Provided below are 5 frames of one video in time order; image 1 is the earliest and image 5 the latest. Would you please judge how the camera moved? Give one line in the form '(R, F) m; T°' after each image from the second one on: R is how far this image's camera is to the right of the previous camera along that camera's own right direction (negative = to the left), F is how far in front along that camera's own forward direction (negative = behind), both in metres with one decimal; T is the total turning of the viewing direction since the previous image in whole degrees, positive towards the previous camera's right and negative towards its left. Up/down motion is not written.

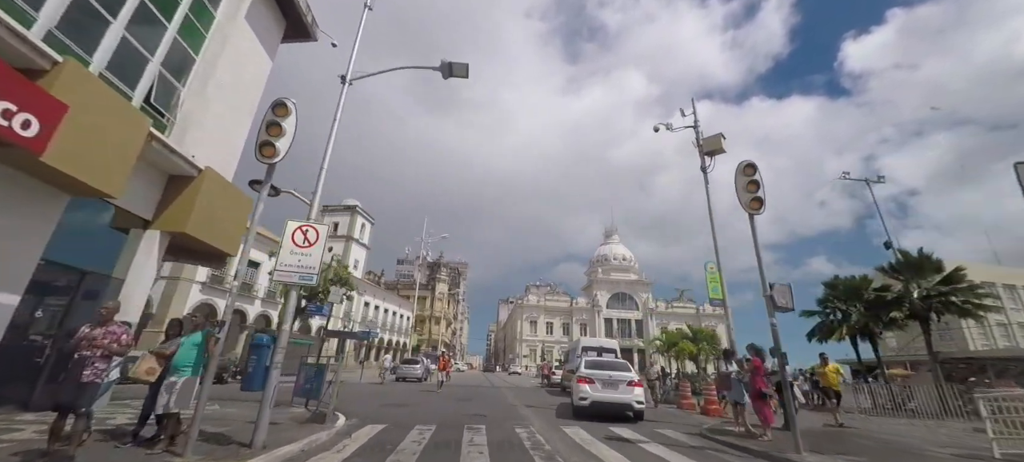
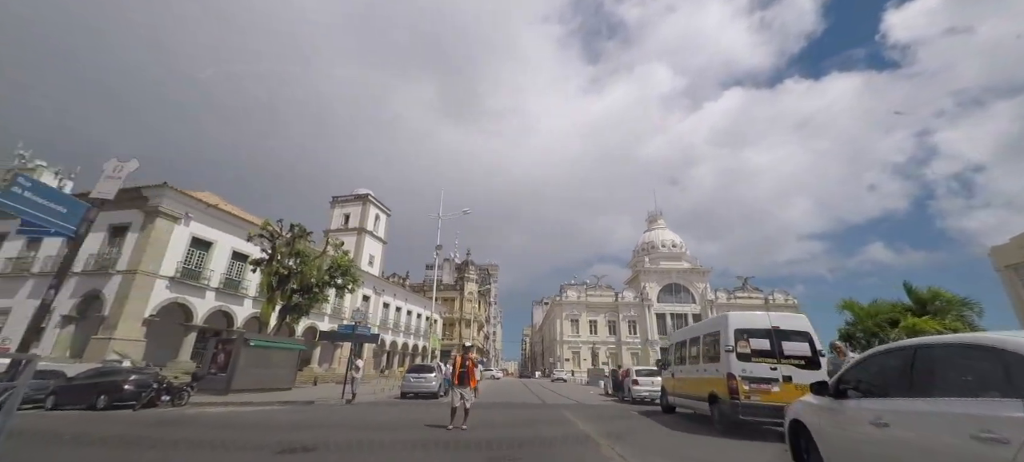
(-0.8, +7.4) m; -4°
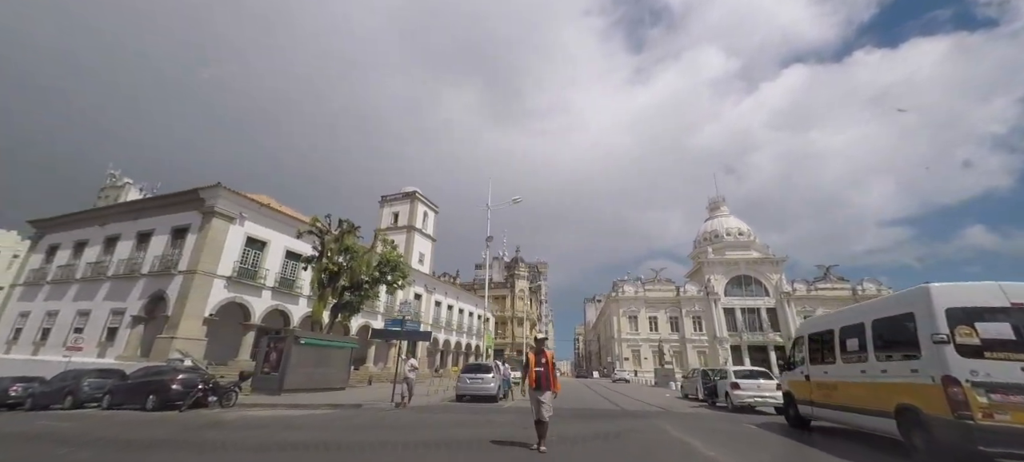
(-0.5, +2.0) m; -7°
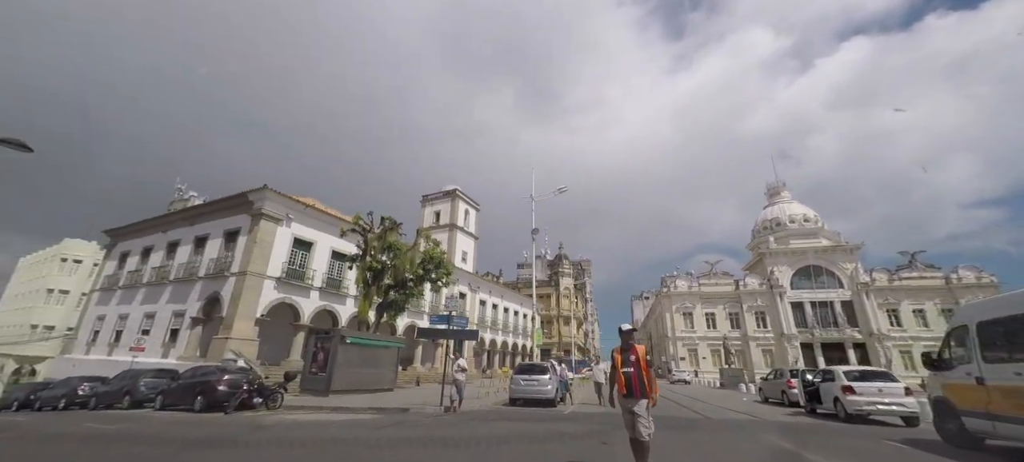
(-0.4, +1.4) m; -6°
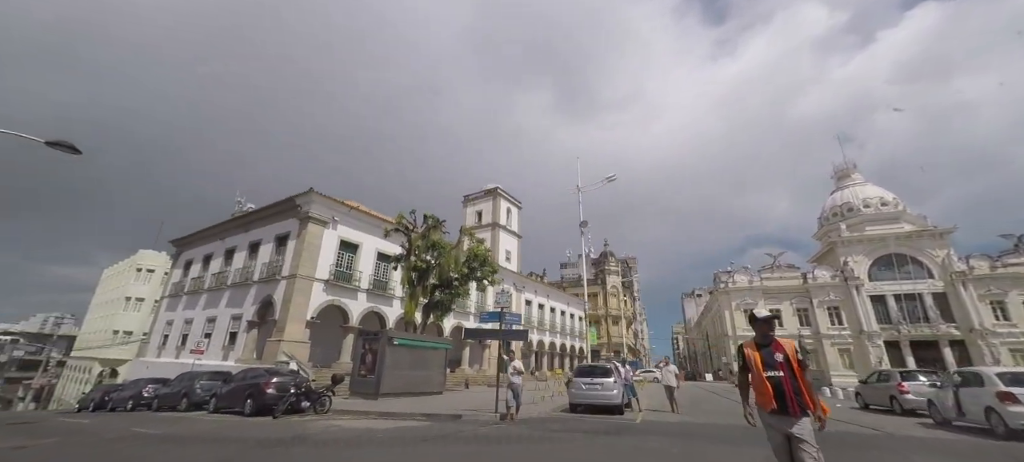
(-0.4, +1.2) m; -6°
